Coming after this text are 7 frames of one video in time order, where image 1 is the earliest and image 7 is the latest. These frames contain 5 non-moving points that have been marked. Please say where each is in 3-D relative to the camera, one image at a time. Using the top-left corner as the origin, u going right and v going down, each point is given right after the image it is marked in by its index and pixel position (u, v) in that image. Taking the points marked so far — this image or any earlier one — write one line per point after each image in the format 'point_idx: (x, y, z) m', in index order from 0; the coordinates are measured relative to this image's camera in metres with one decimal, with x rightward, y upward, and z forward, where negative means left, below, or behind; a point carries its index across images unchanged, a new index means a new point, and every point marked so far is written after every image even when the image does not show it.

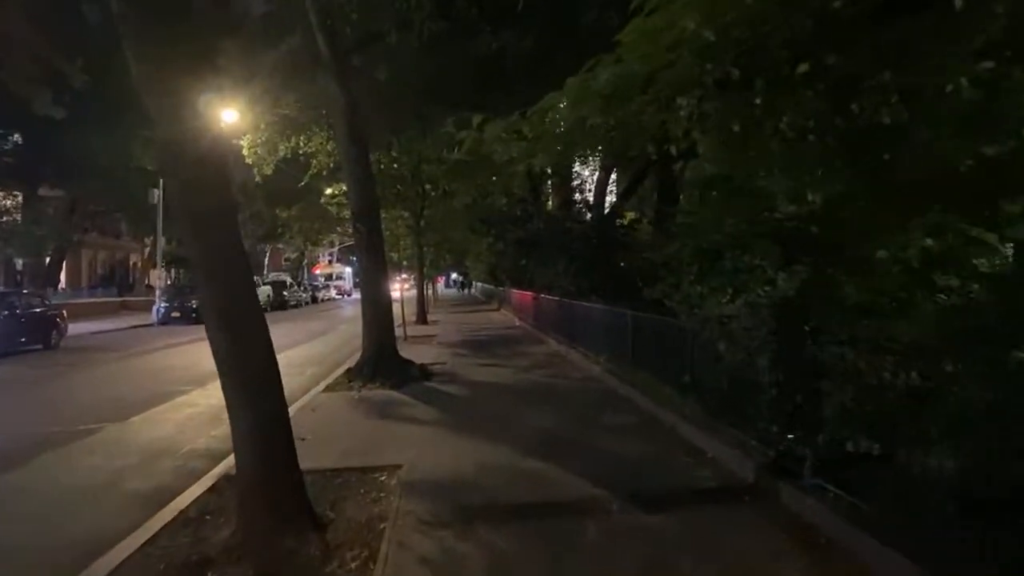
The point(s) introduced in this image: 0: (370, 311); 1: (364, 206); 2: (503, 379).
0: (-3.1, -0.5, +16.5) m
1: (-3.2, +1.8, +16.5) m
2: (-0.2, -1.9, +15.7) m
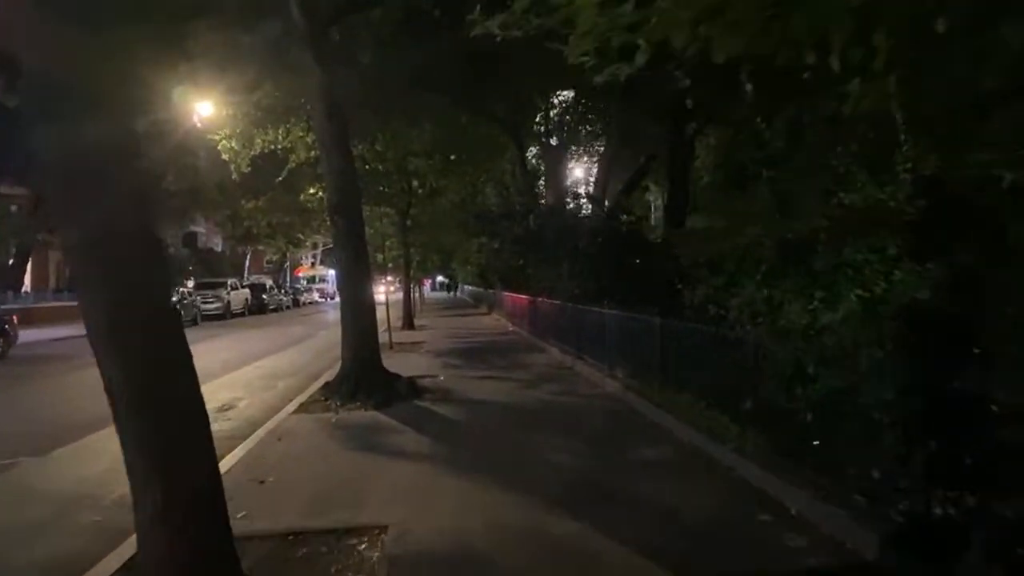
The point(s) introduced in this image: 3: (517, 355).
0: (-3.1, -0.6, +14.4) m
1: (-3.2, +1.7, +14.4) m
2: (-0.2, -1.9, +13.7) m
3: (+0.1, -1.7, +19.8) m
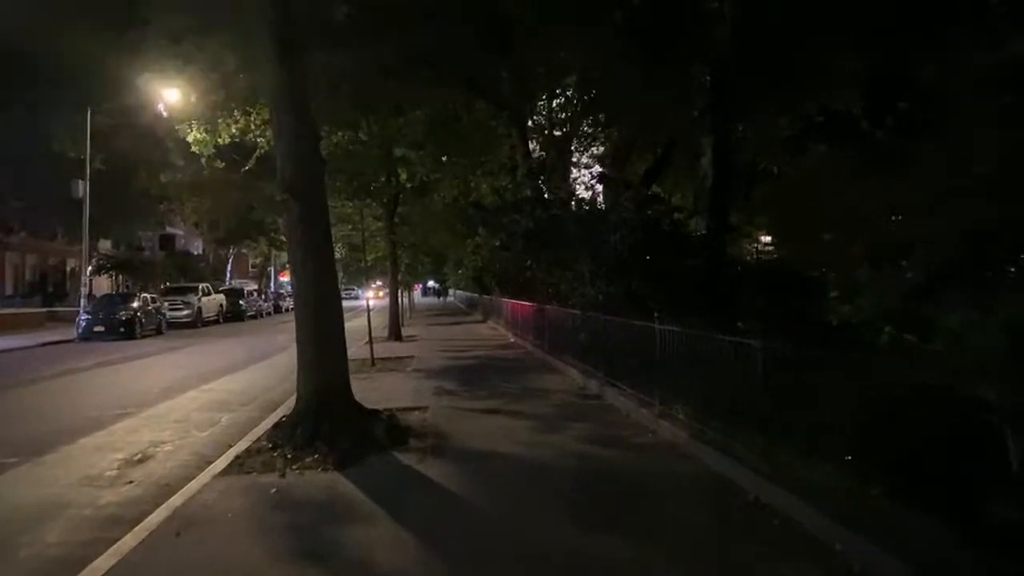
0: (-2.8, -0.7, +10.6) m
1: (-3.0, +1.6, +10.7) m
2: (+0.1, -2.0, +10.0) m
3: (+0.3, -1.8, +16.1) m
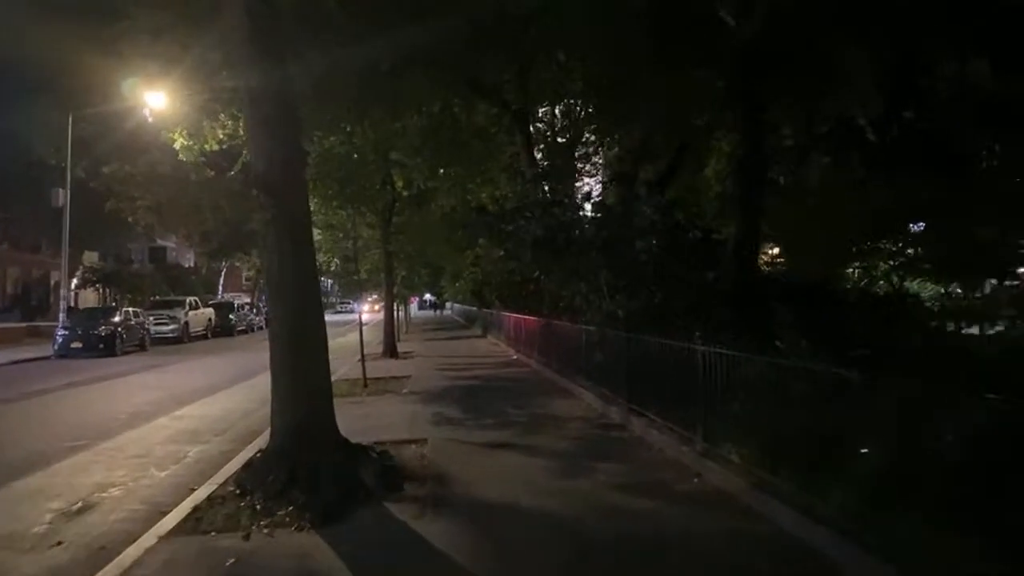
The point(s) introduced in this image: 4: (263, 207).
0: (-2.7, -0.9, +9.0) m
1: (-2.8, +1.5, +9.0) m
2: (+0.2, -2.2, +8.3) m
3: (+0.4, -2.1, +14.4) m
4: (-3.1, +1.0, +9.2) m
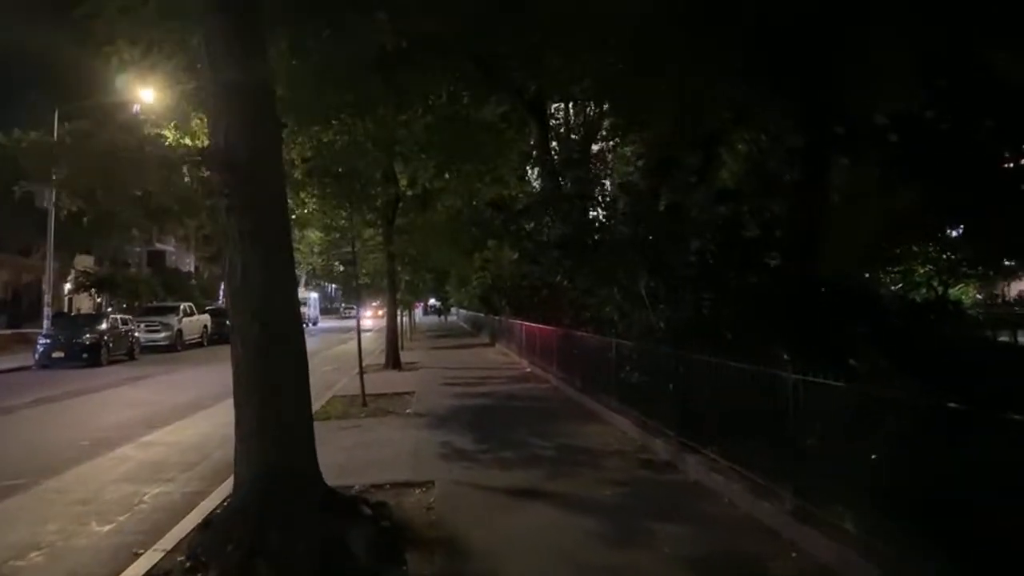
0: (-2.4, -1.0, +7.0) m
1: (-2.5, +1.4, +7.1) m
2: (+0.5, -2.3, +6.3) m
3: (+0.7, -2.2, +12.4) m
4: (-2.8, +0.9, +7.2) m
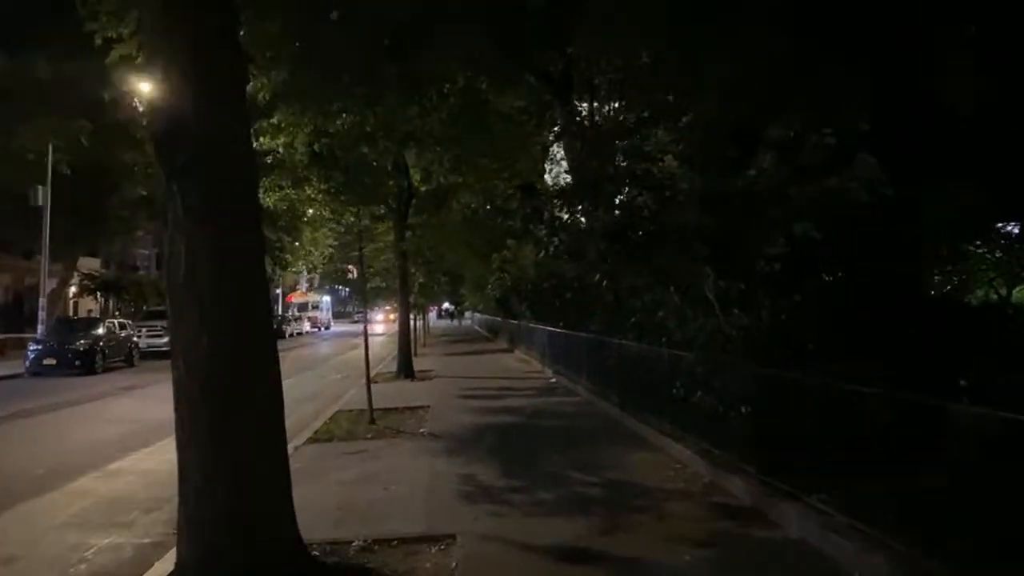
0: (-2.0, -0.9, +5.0) m
1: (-2.1, +1.4, +5.1) m
2: (+0.9, -2.2, +4.3) m
3: (+1.2, -2.2, +10.4) m
4: (-2.4, +0.9, +5.2) m
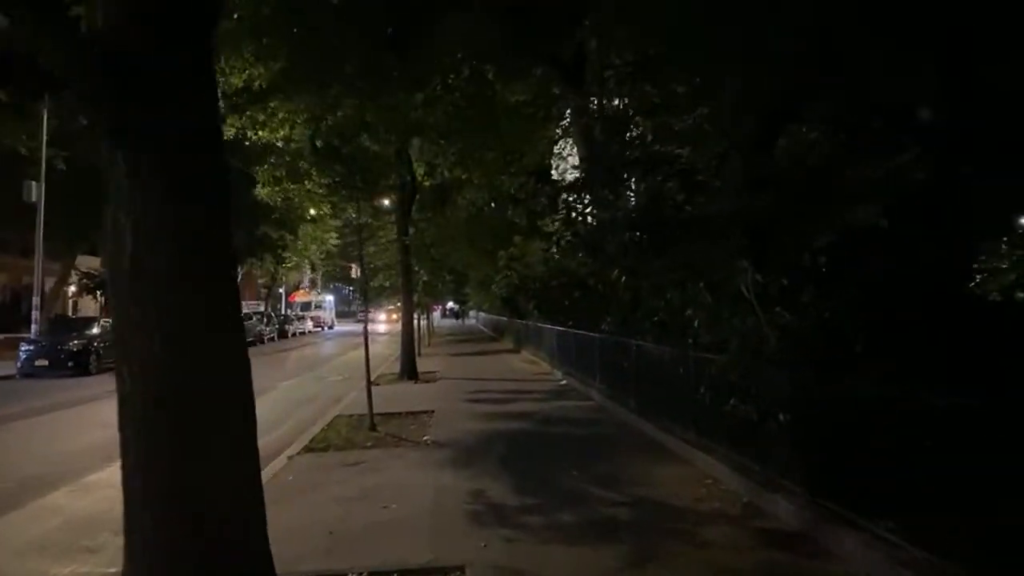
0: (-1.9, -0.9, +4.1) m
1: (-2.0, +1.4, +4.2) m
2: (+1.0, -2.2, +3.3) m
3: (+1.3, -2.2, +9.5) m
4: (-2.3, +1.0, +4.3) m
